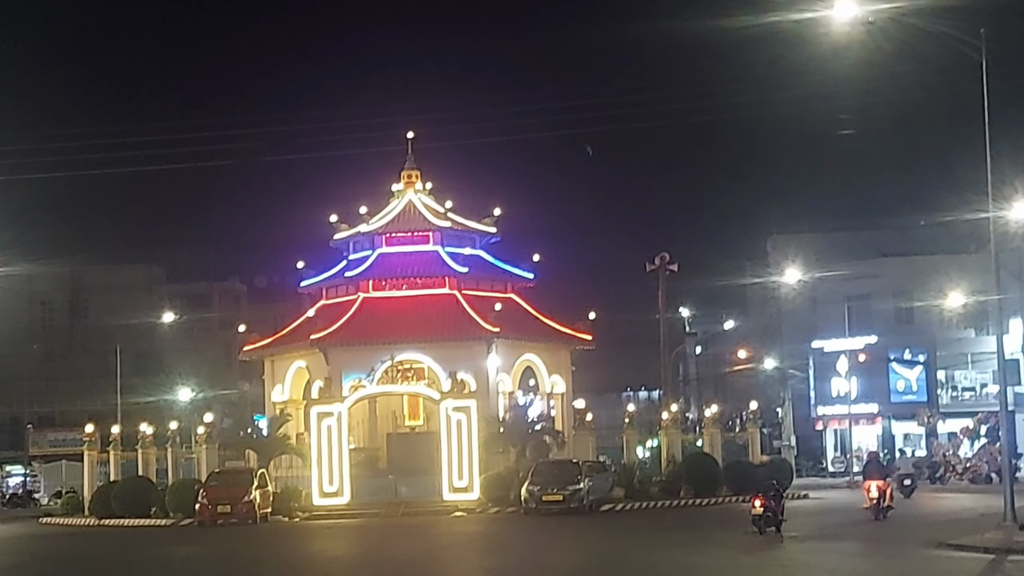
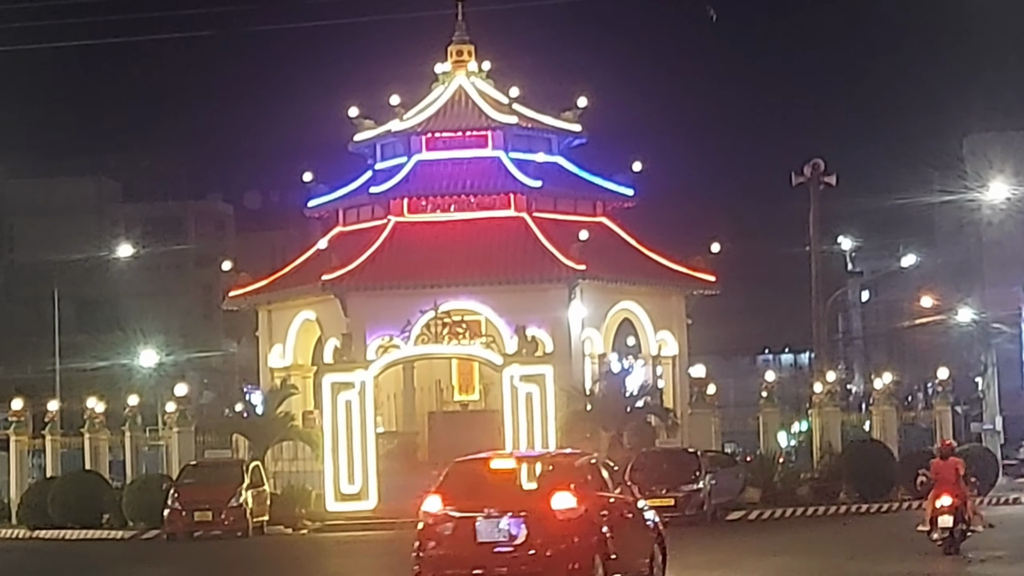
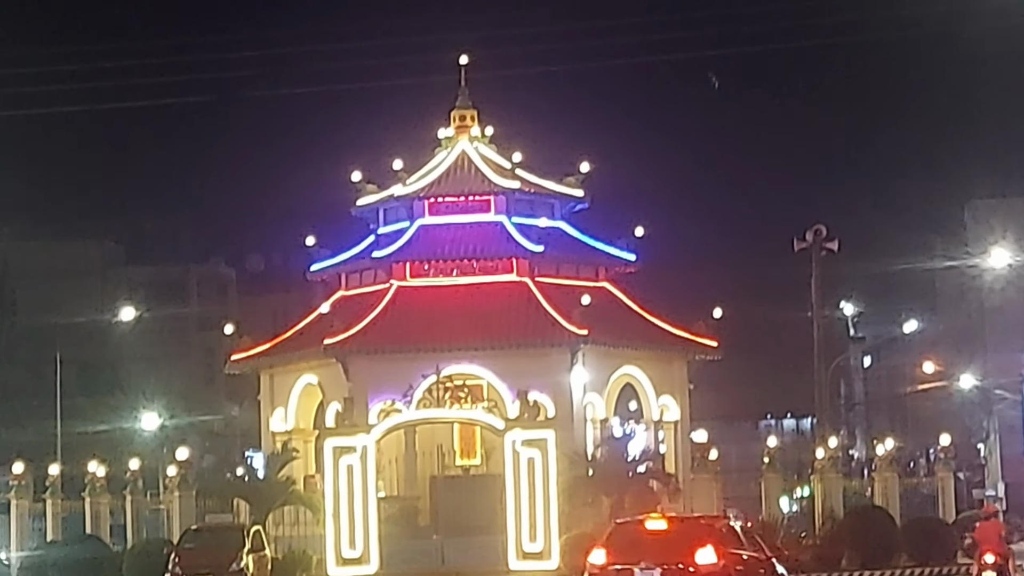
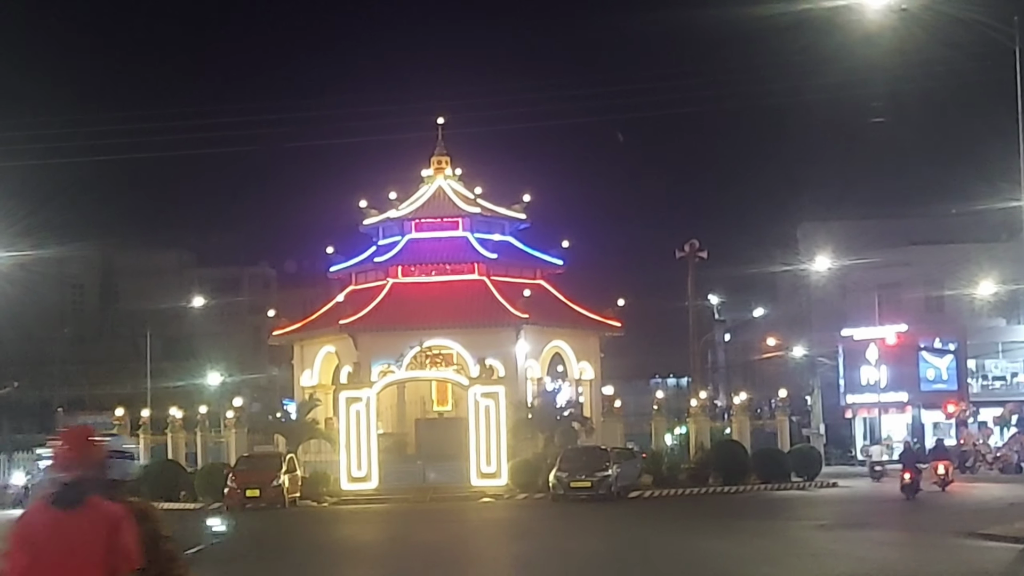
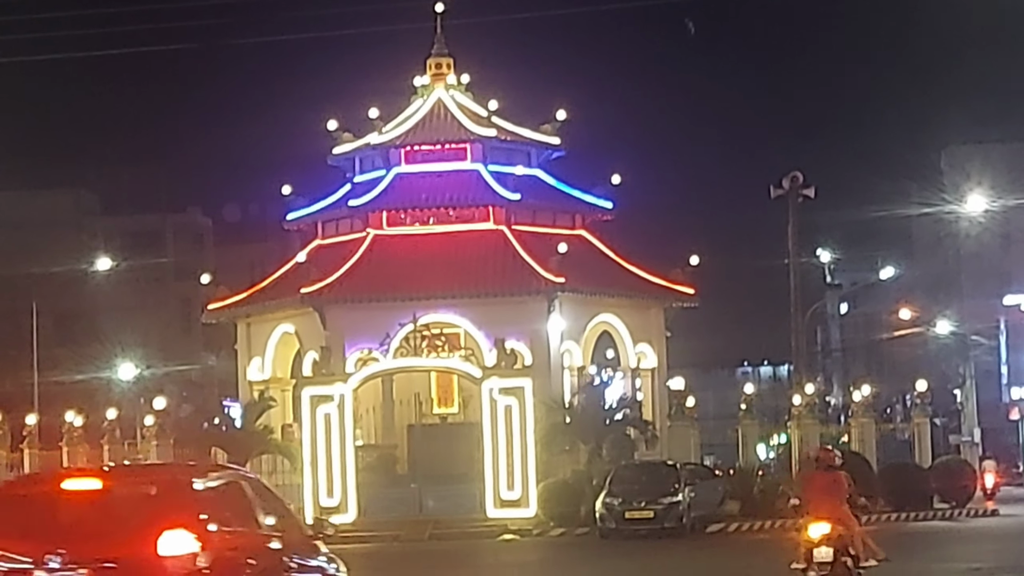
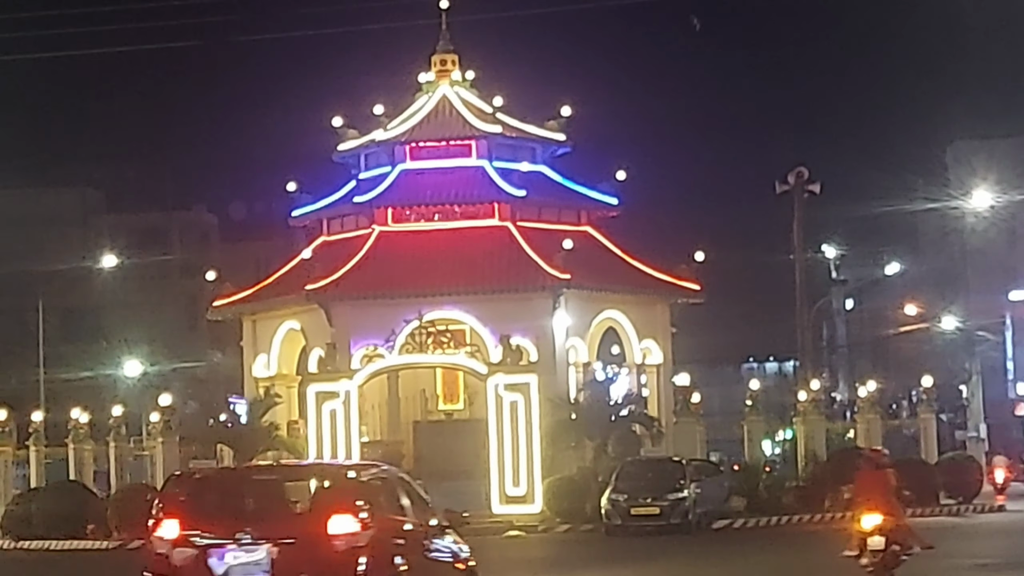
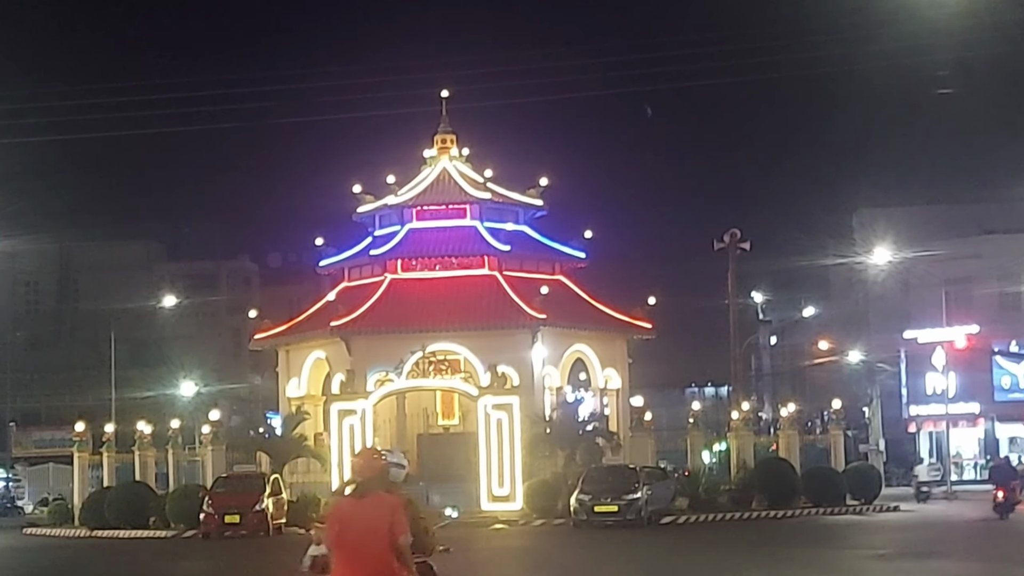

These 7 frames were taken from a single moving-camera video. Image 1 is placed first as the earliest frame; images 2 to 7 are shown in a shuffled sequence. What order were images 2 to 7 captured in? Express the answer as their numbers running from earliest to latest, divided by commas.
4, 7, 5, 6, 2, 3
